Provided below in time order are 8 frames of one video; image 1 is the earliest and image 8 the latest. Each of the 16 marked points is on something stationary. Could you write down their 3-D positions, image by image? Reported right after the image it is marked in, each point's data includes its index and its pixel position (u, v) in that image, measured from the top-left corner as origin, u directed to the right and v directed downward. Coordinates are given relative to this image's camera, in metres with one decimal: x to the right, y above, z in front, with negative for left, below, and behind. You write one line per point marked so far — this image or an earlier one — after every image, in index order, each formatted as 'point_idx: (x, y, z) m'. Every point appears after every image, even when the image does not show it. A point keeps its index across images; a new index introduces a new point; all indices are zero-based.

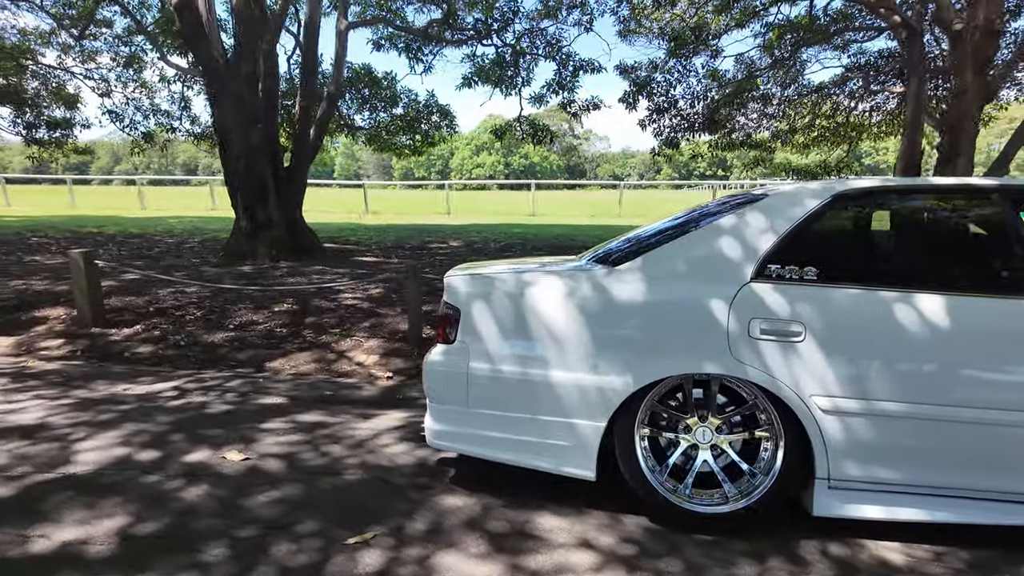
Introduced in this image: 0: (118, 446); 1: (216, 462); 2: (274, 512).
0: (-2.1, -0.8, +3.2) m
1: (-1.5, -0.9, +3.0) m
2: (-1.0, -1.0, +2.6) m
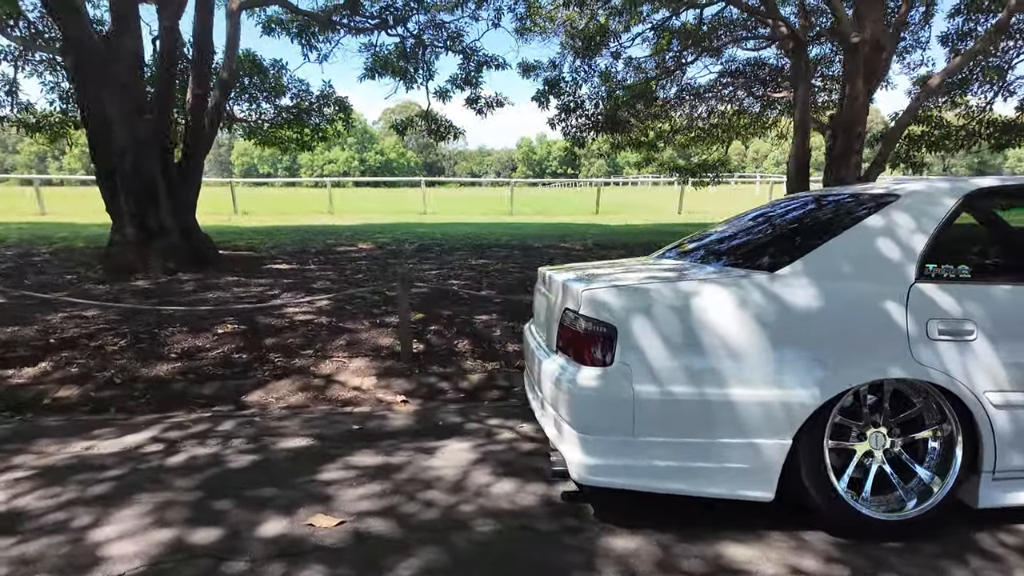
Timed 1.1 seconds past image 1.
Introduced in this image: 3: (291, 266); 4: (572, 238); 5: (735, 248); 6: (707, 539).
0: (-1.5, -1.0, +2.5) m
1: (-0.8, -1.0, +2.4) m
2: (-0.3, -1.0, +2.1) m
3: (-3.4, +0.3, +9.3) m
4: (+1.3, +1.1, +12.9) m
5: (+1.0, +0.2, +3.3) m
6: (+0.8, -1.0, +2.4) m
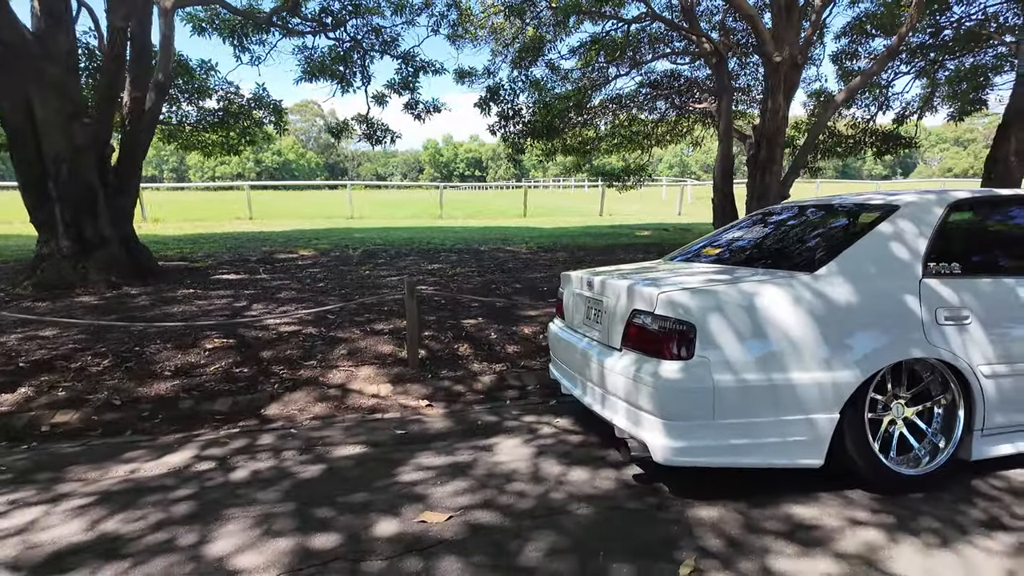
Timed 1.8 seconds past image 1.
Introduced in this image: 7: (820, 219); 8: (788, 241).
0: (-1.0, -1.1, +2.5) m
1: (-0.4, -1.0, +2.6) m
2: (+0.2, -1.1, +2.3) m
3: (-4.0, +0.2, +9.0) m
4: (+0.1, +1.0, +13.2) m
5: (+1.3, +0.2, +3.7) m
6: (+1.2, -1.0, +2.8) m
7: (+1.8, +0.4, +3.7) m
8: (+1.6, +0.3, +3.6) m
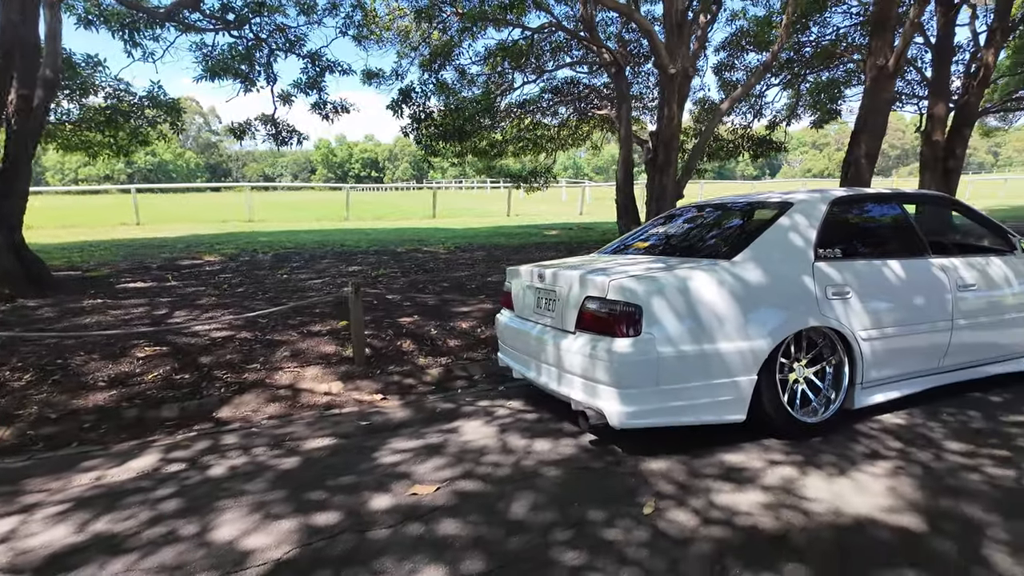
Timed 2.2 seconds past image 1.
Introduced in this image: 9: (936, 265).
0: (-1.1, -1.0, +2.7) m
1: (-0.4, -1.0, +2.9) m
2: (+0.2, -1.0, +2.7) m
3: (-5.2, +0.1, +8.6) m
4: (-1.9, +1.0, +13.4) m
5: (+1.0, +0.3, +4.2) m
6: (+1.1, -0.9, +3.3) m
7: (+1.5, +0.5, +4.3) m
8: (+1.3, +0.4, +4.1) m
9: (+2.9, +0.2, +4.1) m
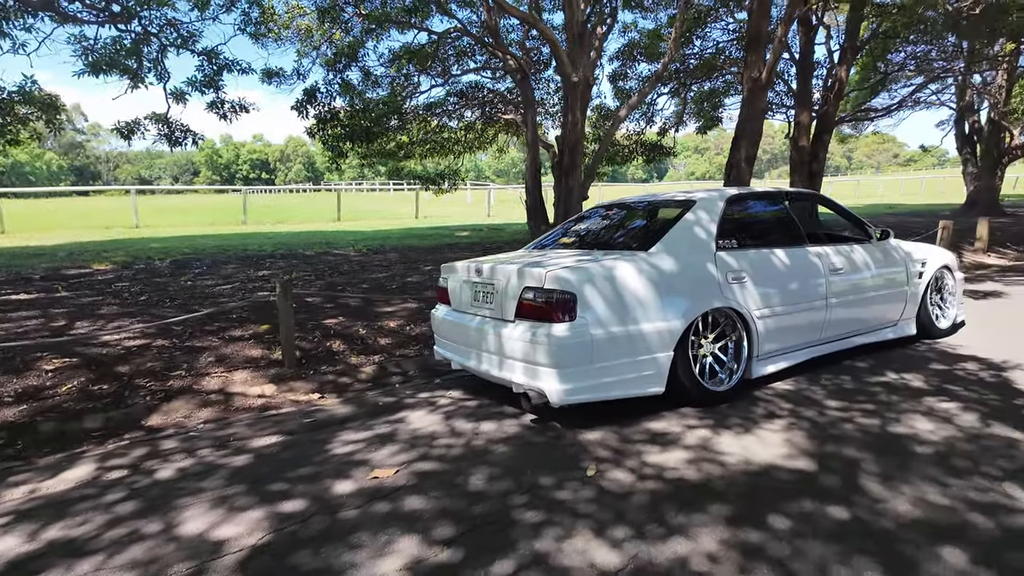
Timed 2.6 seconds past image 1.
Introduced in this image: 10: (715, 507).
0: (-1.3, -1.0, +2.8) m
1: (-0.7, -1.0, +3.0) m
2: (0.0, -1.0, +3.0) m
3: (-6.3, -0.1, +7.9) m
4: (-3.8, +0.9, +13.2) m
5: (+0.5, +0.3, +4.6) m
6: (+0.8, -0.8, +3.7) m
7: (+0.9, +0.6, +4.8) m
8: (+0.8, +0.4, +4.6) m
9: (+2.4, +0.3, +4.8) m
10: (+0.9, -1.0, +2.8) m
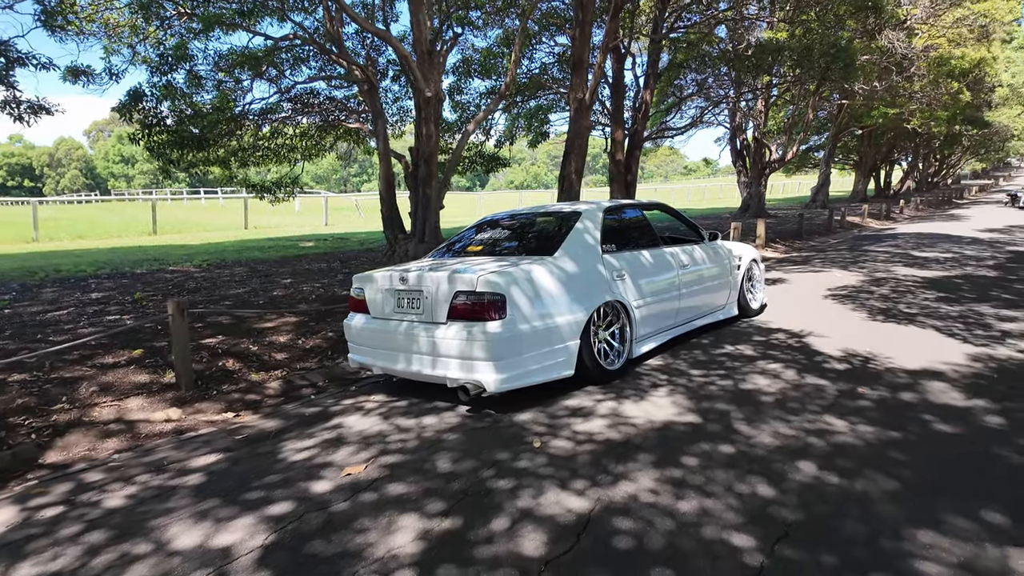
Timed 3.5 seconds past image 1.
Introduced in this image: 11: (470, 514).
0: (-1.4, -1.1, +2.8) m
1: (-0.9, -1.0, +3.3) m
2: (-0.2, -1.0, +3.4) m
3: (-7.6, -0.5, +6.4) m
4: (-6.9, +0.5, +12.2) m
5: (-0.3, +0.3, +5.1) m
6: (+0.3, -0.8, +4.3) m
7: (+0.1, +0.6, +5.4) m
8: (0.0, +0.4, +5.2) m
9: (+1.5, +0.4, +5.8) m
10: (+0.7, -1.0, +3.5) m
11: (-0.2, -1.1, +2.9) m
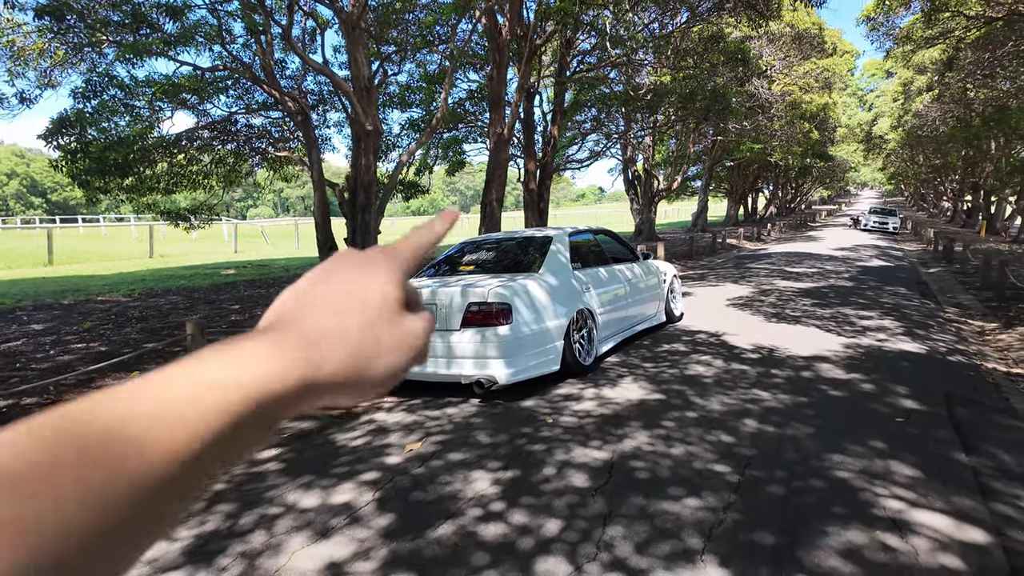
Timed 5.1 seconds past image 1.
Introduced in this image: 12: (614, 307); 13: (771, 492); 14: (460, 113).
0: (-1.1, -1.2, +3.5) m
1: (-0.6, -1.1, +4.0) m
2: (0.0, -1.1, +4.3) m
3: (-7.9, -0.9, +5.9) m
4: (-8.2, -0.1, +11.8) m
5: (-0.4, +0.2, +6.0) m
6: (+0.3, -0.9, +5.3) m
7: (-0.1, +0.4, +6.4) m
8: (-0.2, +0.3, +6.1) m
9: (+1.2, +0.2, +7.0) m
10: (+0.9, -1.0, +4.5) m
11: (+0.1, -1.1, +3.8) m
12: (+1.1, -0.2, +6.7) m
13: (+1.5, -1.2, +3.5) m
14: (-1.6, +5.4, +18.7) m
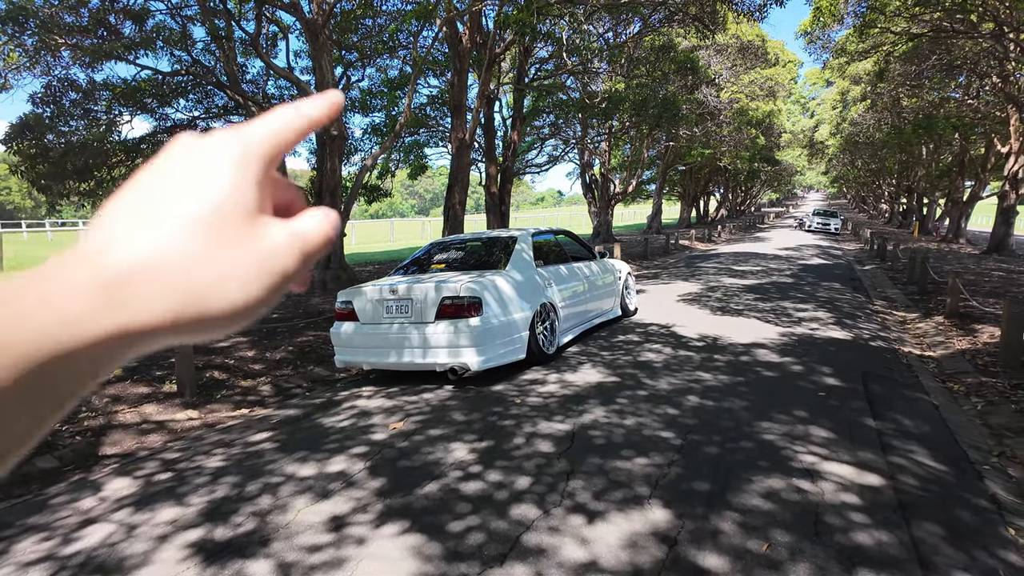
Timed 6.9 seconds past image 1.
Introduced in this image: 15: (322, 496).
0: (-1.2, -1.1, +3.9) m
1: (-0.8, -1.1, +4.5) m
2: (-0.3, -1.0, +4.8) m
3: (-8.2, -0.9, +5.9) m
4: (-8.9, -0.2, +11.8) m
5: (-0.8, +0.2, +6.5) m
6: (0.0, -0.9, +5.8) m
7: (-0.5, +0.5, +6.8) m
8: (-0.5, +0.3, +6.6) m
9: (+0.8, +0.3, +7.6) m
10: (+0.7, -1.0, +5.1) m
11: (-0.1, -1.1, +4.3) m
12: (+0.8, -0.1, +7.3) m
13: (+1.3, -1.1, +4.1) m
14: (-2.8, +5.3, +19.0) m
15: (-1.1, -1.2, +3.5) m
